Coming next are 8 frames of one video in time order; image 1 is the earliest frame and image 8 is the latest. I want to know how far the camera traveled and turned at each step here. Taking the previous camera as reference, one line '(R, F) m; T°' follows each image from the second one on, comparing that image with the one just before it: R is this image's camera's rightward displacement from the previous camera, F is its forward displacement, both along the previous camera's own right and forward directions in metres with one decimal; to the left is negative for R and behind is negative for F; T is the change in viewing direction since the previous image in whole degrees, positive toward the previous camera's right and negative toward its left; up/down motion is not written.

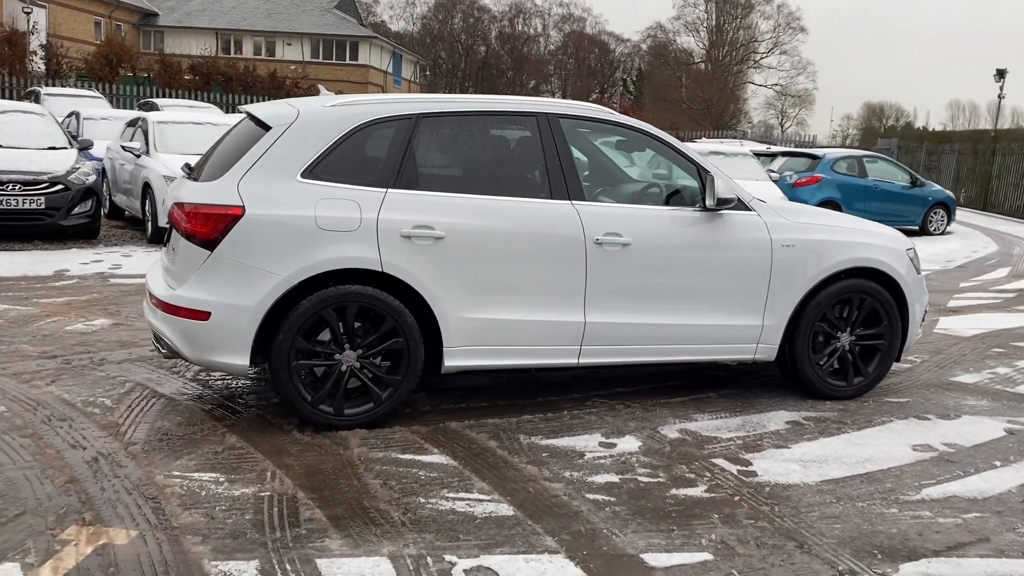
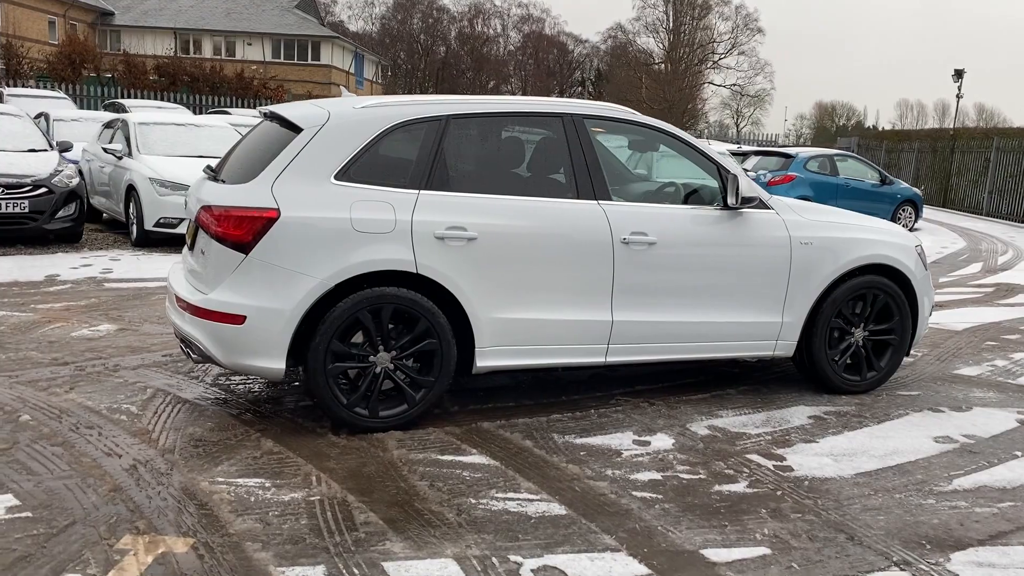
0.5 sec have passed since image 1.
(-0.4, 0.0) m; +3°
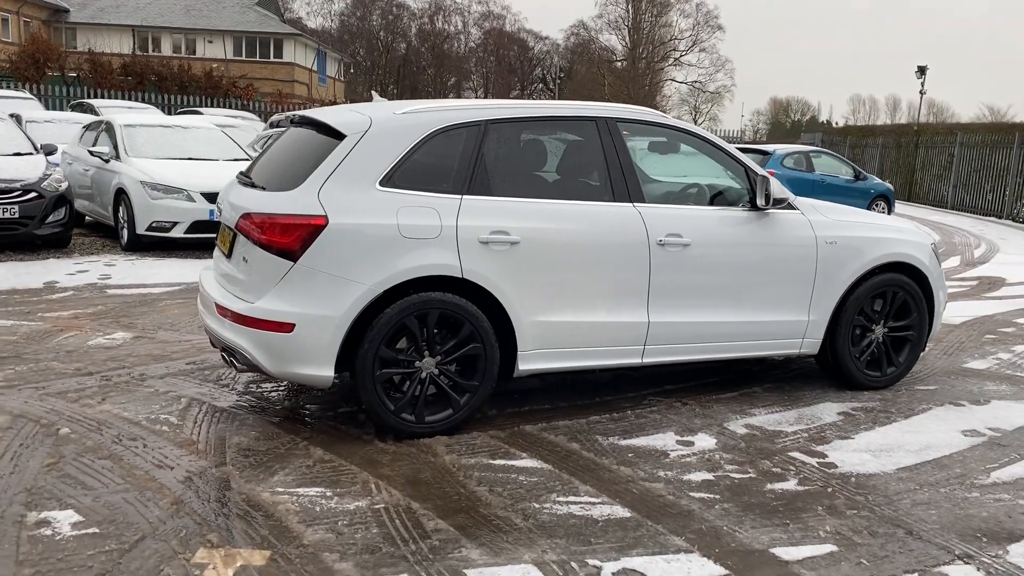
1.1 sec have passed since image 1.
(-0.4, 0.0) m; +2°
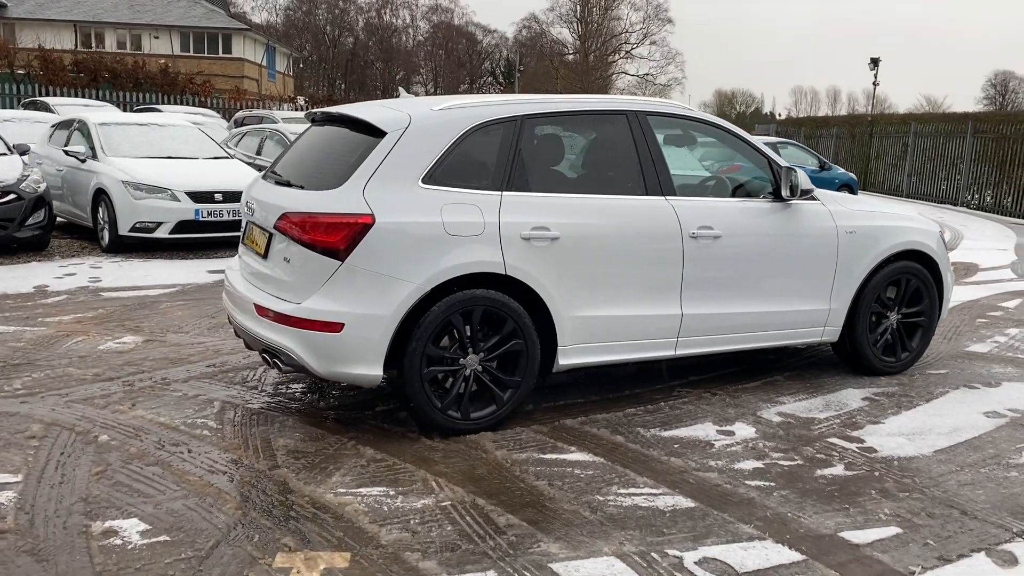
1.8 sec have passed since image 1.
(-0.4, 0.0) m; +3°
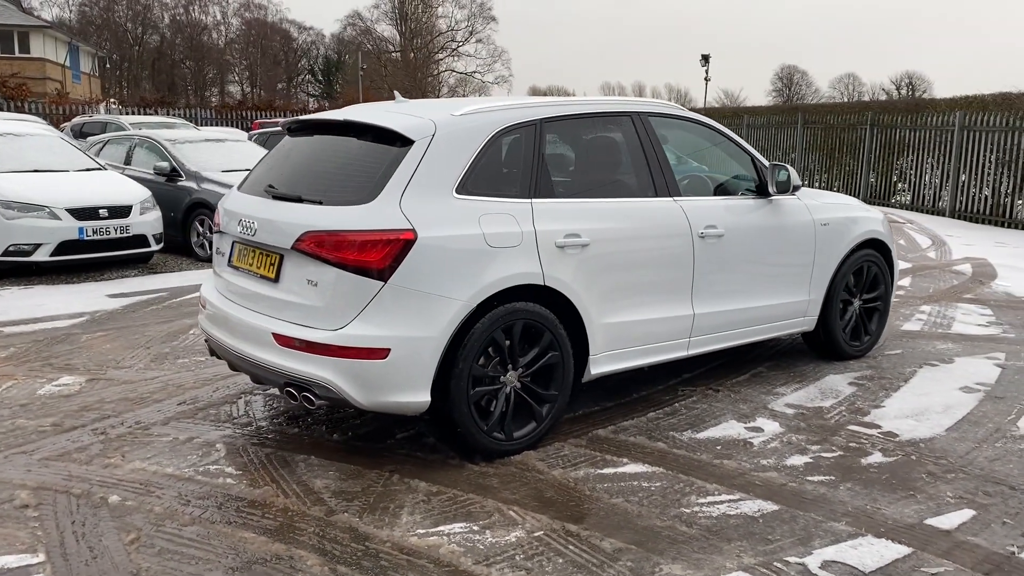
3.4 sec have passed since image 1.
(-0.9, +0.3) m; +11°
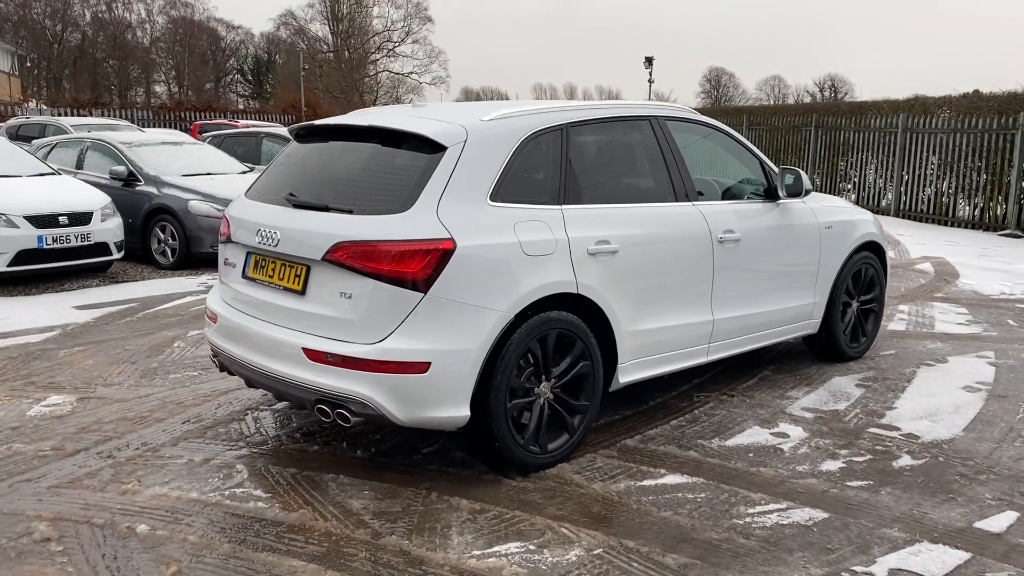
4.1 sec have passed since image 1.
(-0.4, +0.1) m; +4°
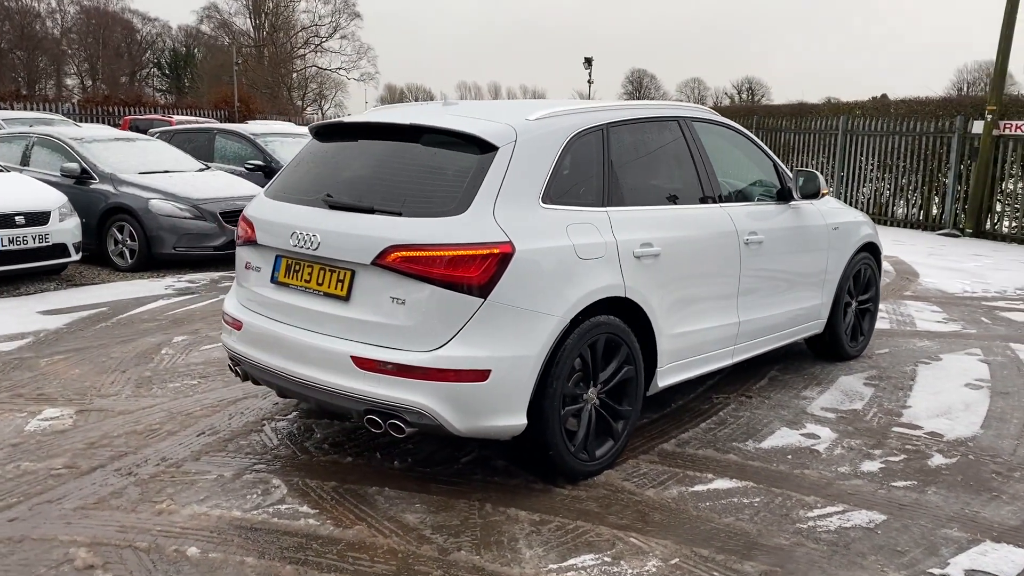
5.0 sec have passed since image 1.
(-0.5, +0.1) m; +5°
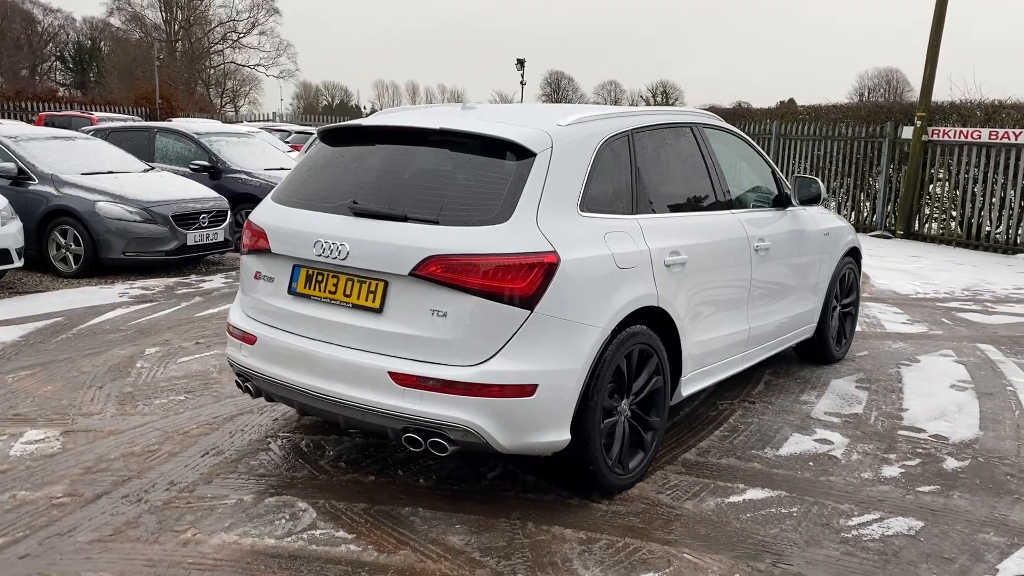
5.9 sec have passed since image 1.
(-0.5, +0.1) m; +5°
